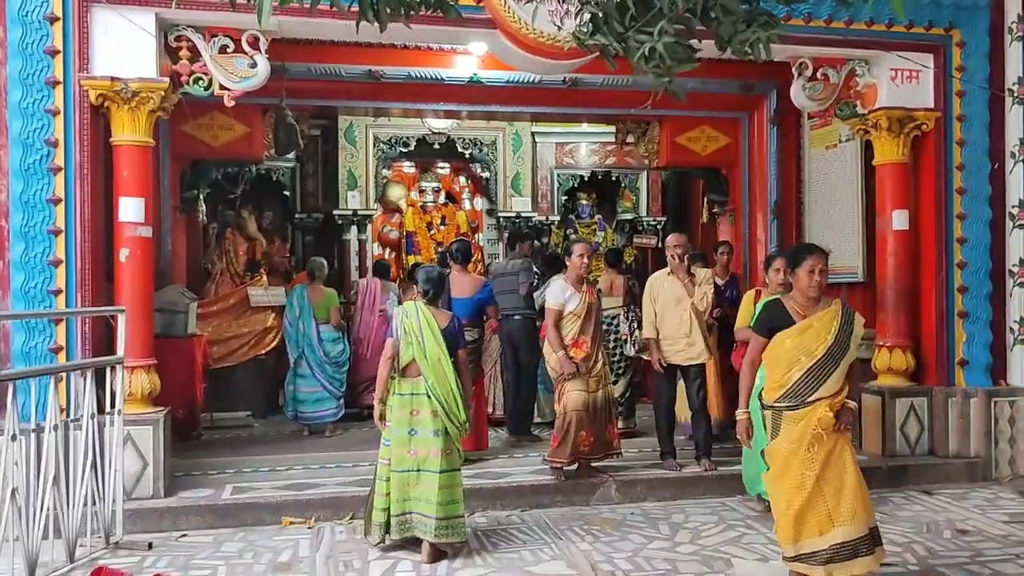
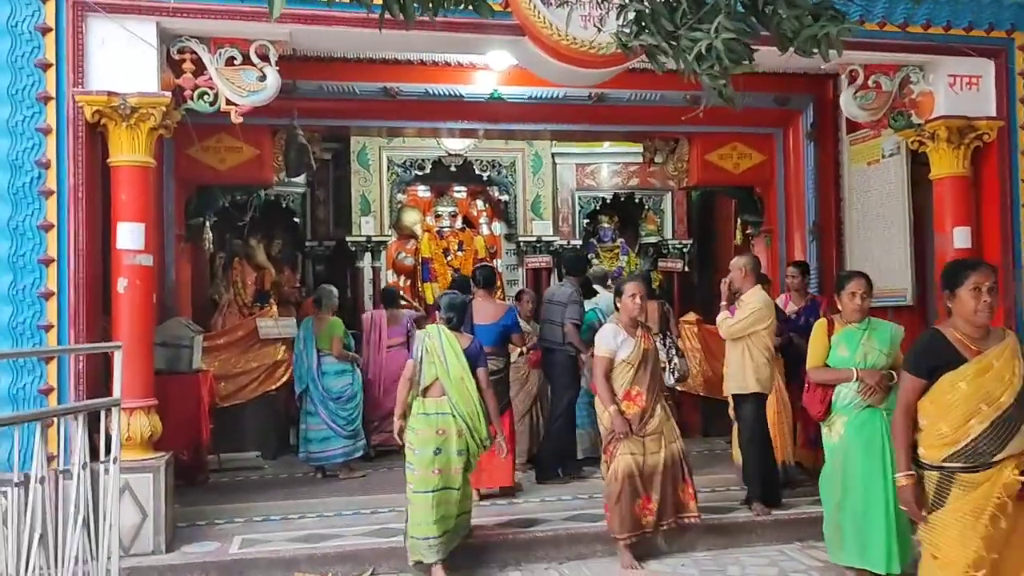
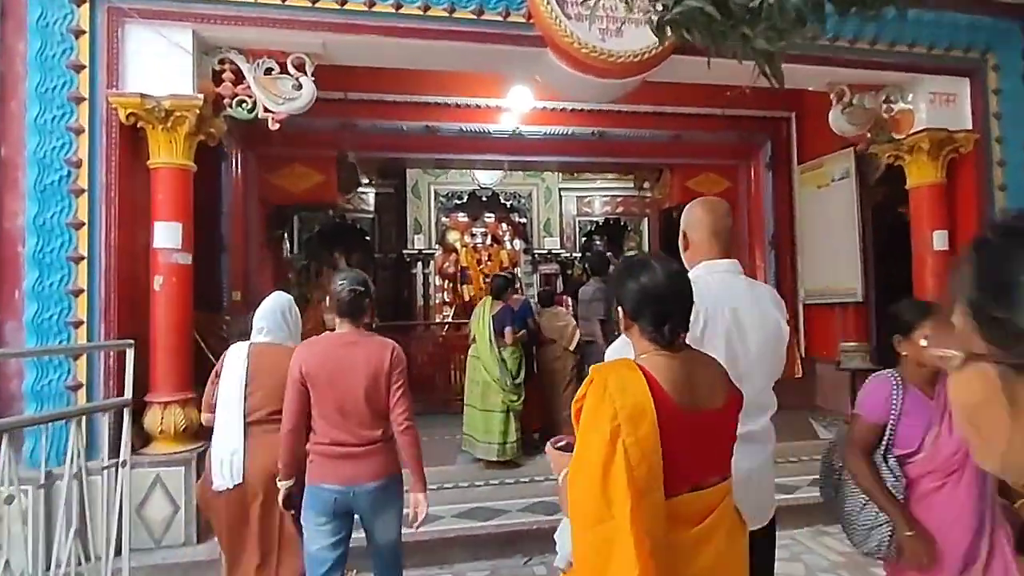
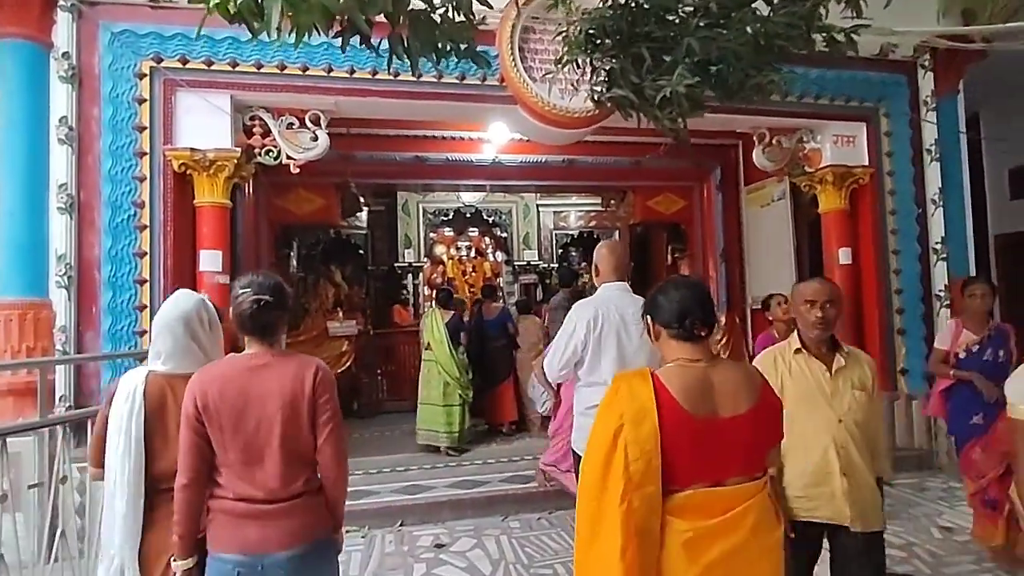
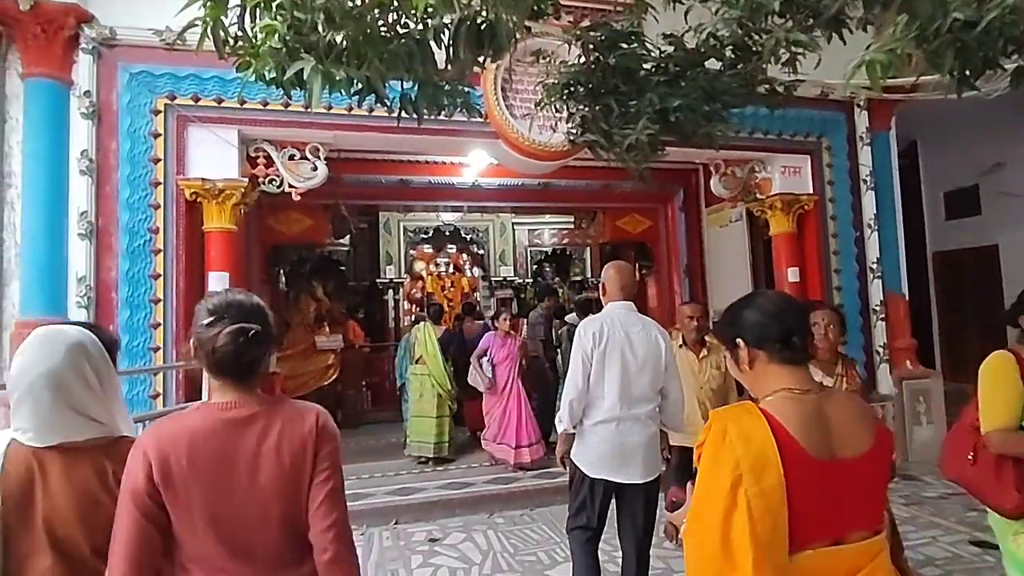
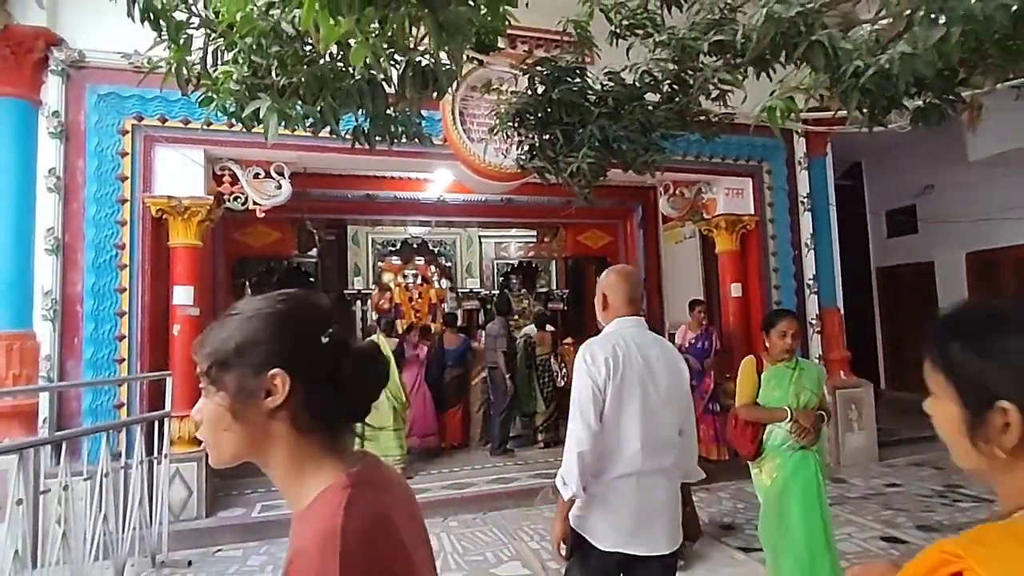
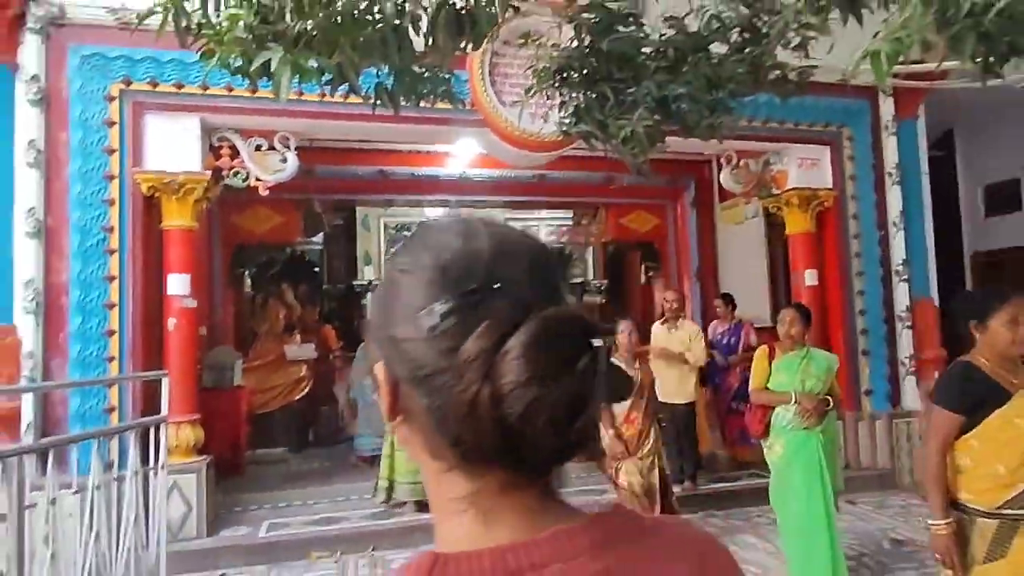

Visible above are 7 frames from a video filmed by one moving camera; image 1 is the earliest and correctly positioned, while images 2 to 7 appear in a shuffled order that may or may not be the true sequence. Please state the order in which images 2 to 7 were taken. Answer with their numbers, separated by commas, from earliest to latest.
2, 7, 6, 5, 4, 3
